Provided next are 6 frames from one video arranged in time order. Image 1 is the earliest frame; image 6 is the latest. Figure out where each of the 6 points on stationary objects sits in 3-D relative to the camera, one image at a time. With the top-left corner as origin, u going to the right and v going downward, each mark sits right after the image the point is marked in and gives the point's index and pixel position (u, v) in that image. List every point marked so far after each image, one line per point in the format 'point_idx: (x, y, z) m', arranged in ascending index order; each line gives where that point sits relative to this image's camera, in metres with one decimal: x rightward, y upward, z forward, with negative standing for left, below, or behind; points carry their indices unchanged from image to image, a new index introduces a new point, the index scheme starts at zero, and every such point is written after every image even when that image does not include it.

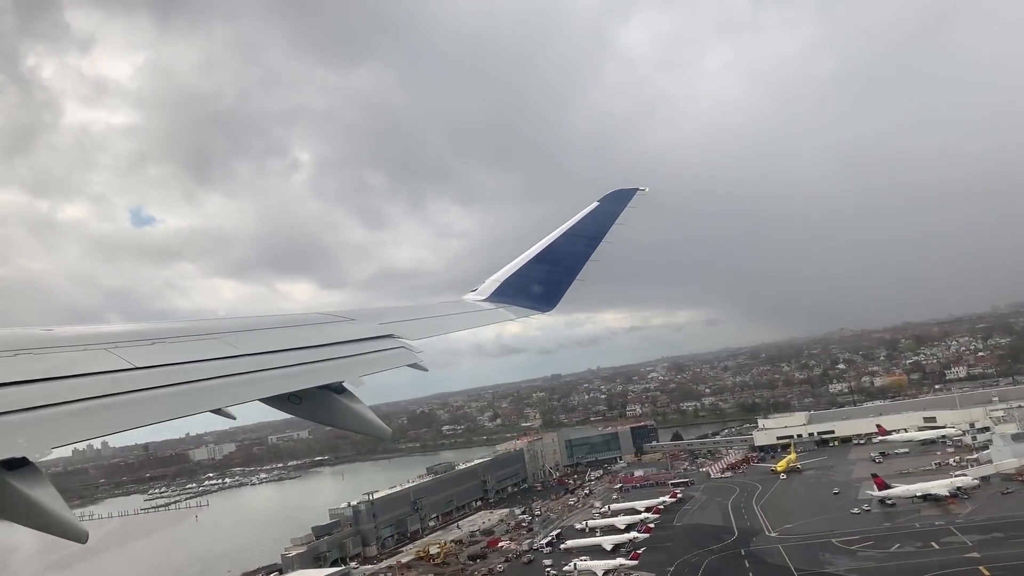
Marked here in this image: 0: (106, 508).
0: (-5.6, -3.0, +7.3) m
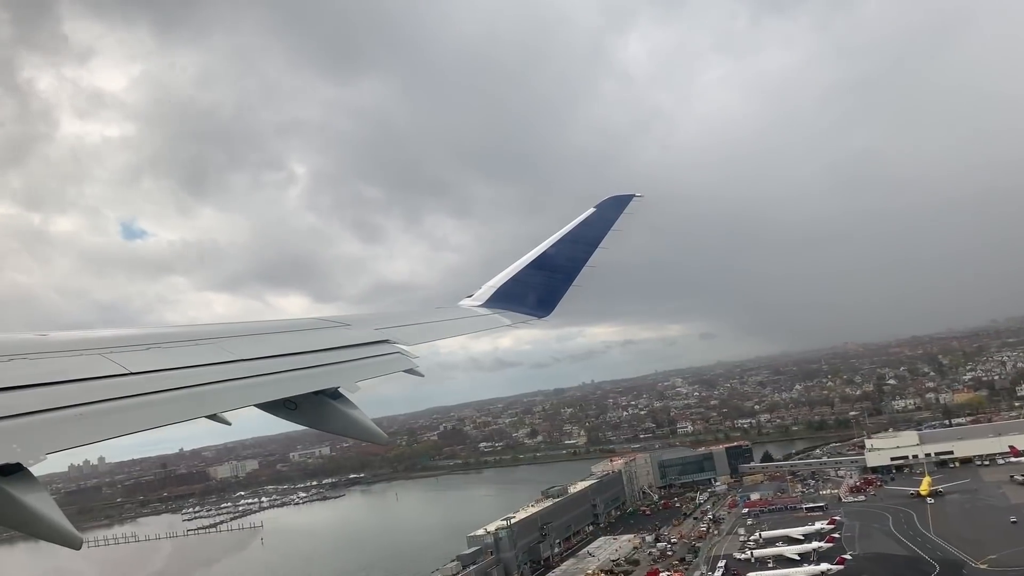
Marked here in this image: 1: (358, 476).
0: (-5.0, -3.2, +7.0) m
1: (-2.6, -3.1, +8.7) m
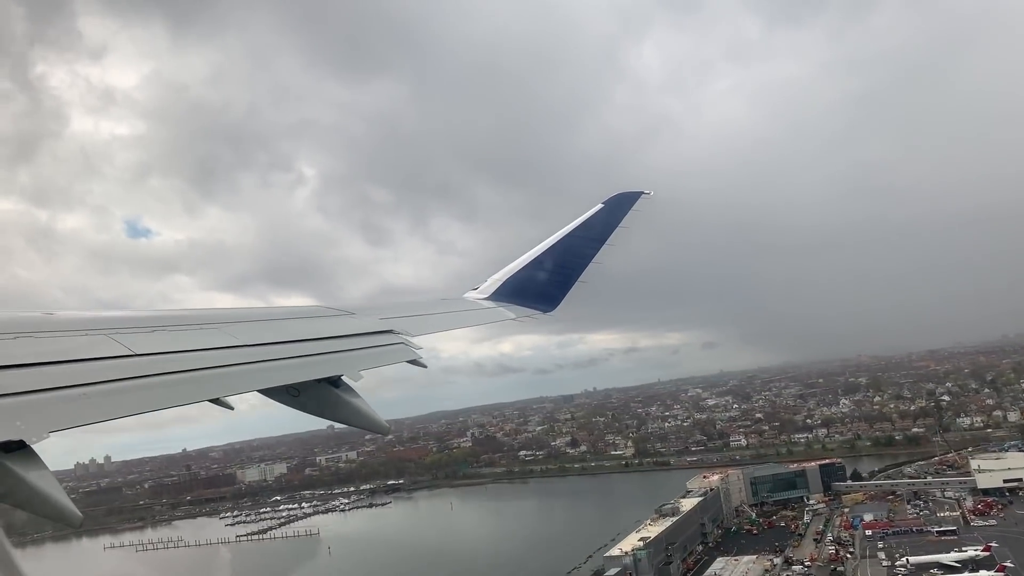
0: (-4.3, -3.2, +6.9) m
1: (-2.0, -3.2, +8.6) m
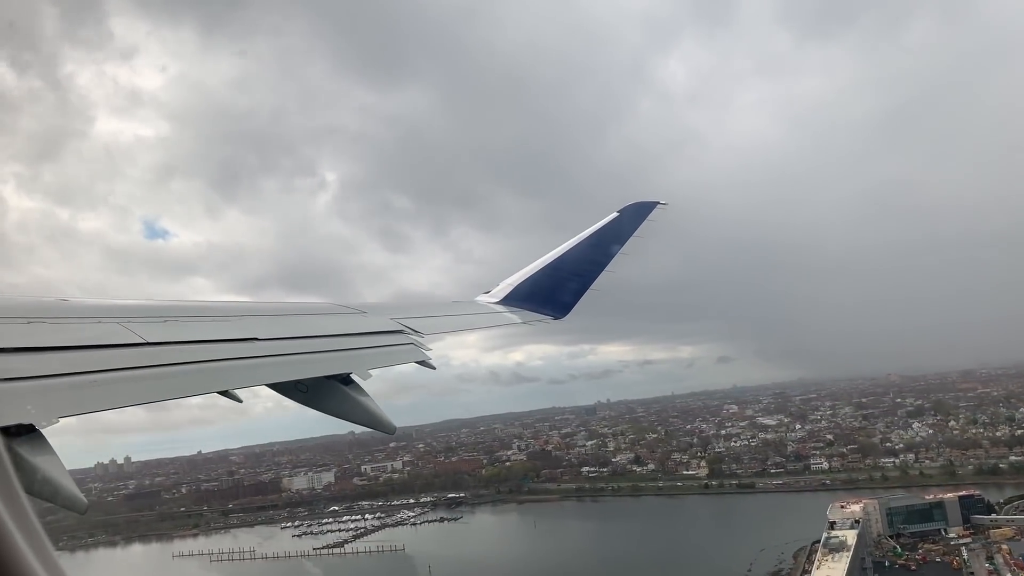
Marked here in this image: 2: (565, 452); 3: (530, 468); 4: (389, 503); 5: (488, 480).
0: (-3.4, -3.3, +6.8) m
1: (-1.0, -3.4, +8.5) m
2: (+0.9, -3.0, +9.5) m
3: (+0.3, -3.1, +8.9) m
4: (-2.1, -3.5, +8.6) m
5: (-0.4, -3.2, +8.6) m
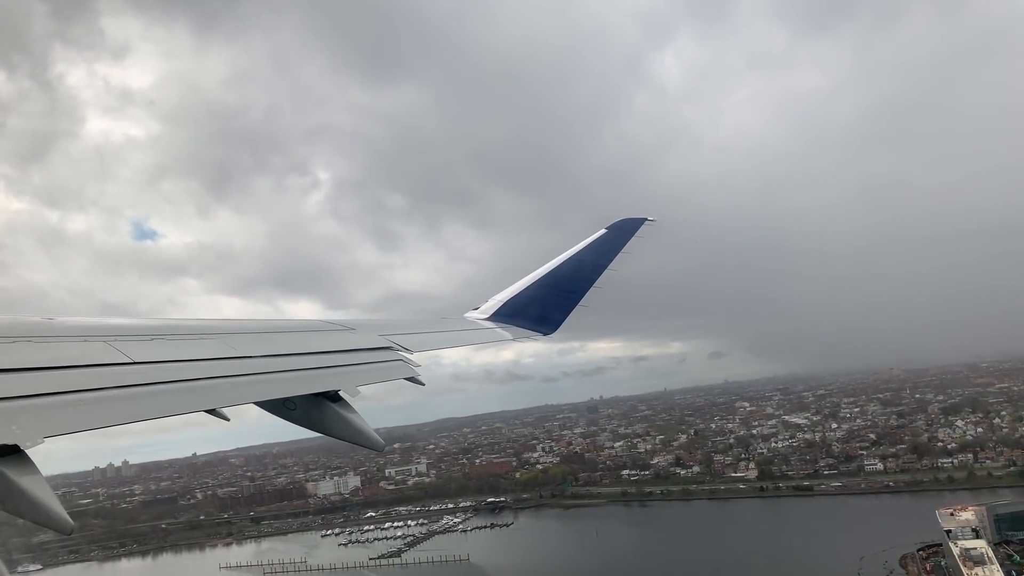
0: (-2.7, -3.3, +6.6) m
1: (-0.4, -3.4, +8.3) m
2: (+1.5, -3.0, +9.3) m
3: (+0.9, -3.1, +8.8) m
4: (-1.4, -3.5, +8.4) m
5: (+0.3, -3.2, +8.5) m
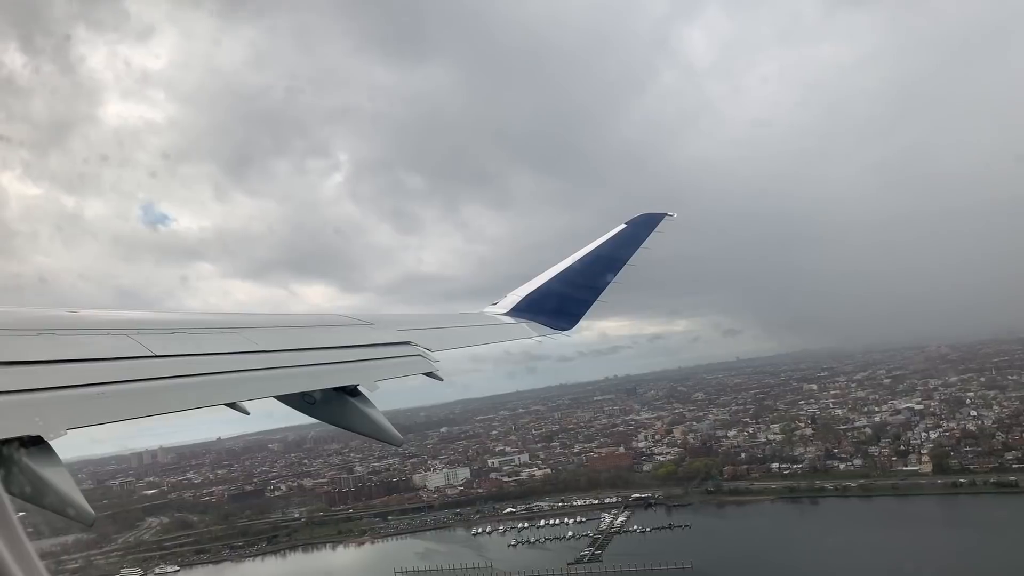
0: (-0.5, -3.3, +6.4) m
1: (+1.9, -3.2, +8.1) m
2: (+3.7, -2.8, +9.1) m
3: (+3.2, -2.9, +8.6) m
4: (+0.8, -3.4, +8.2) m
5: (+2.5, -3.0, +8.3) m
